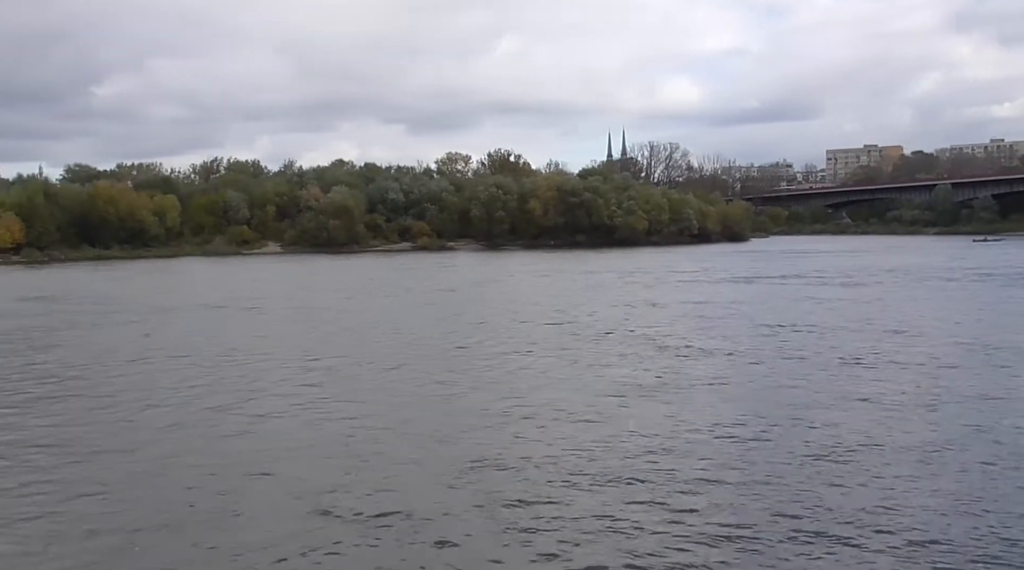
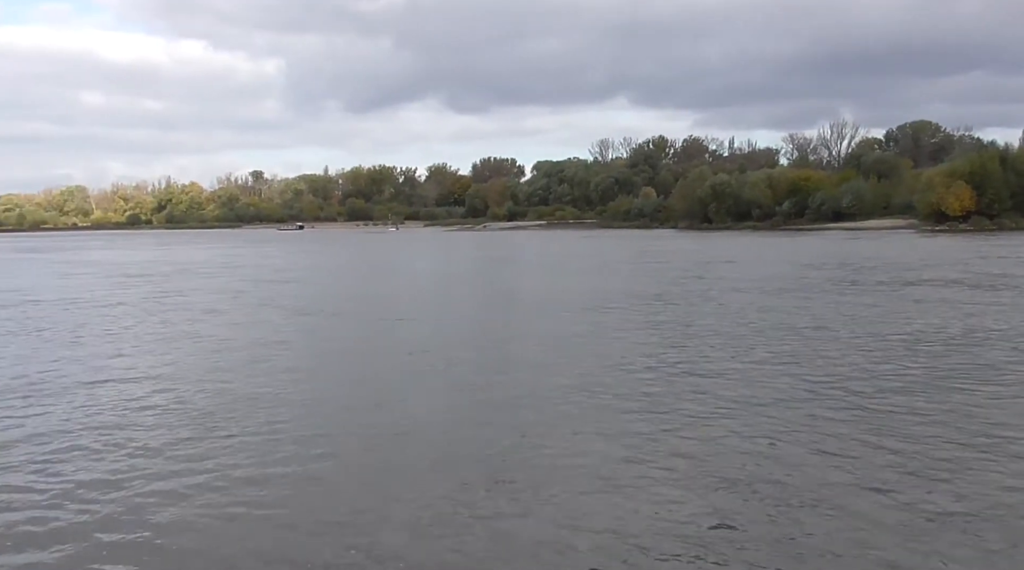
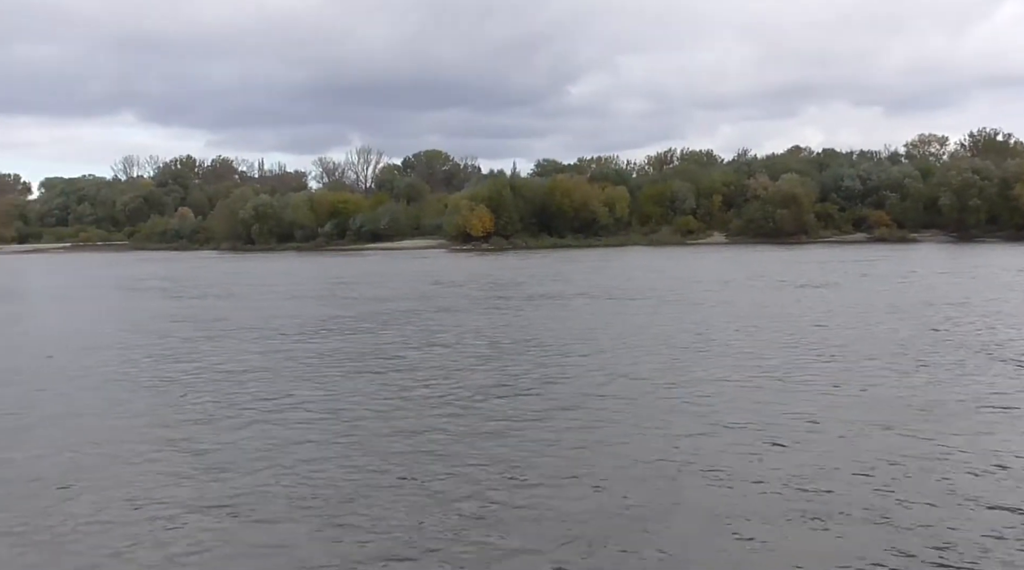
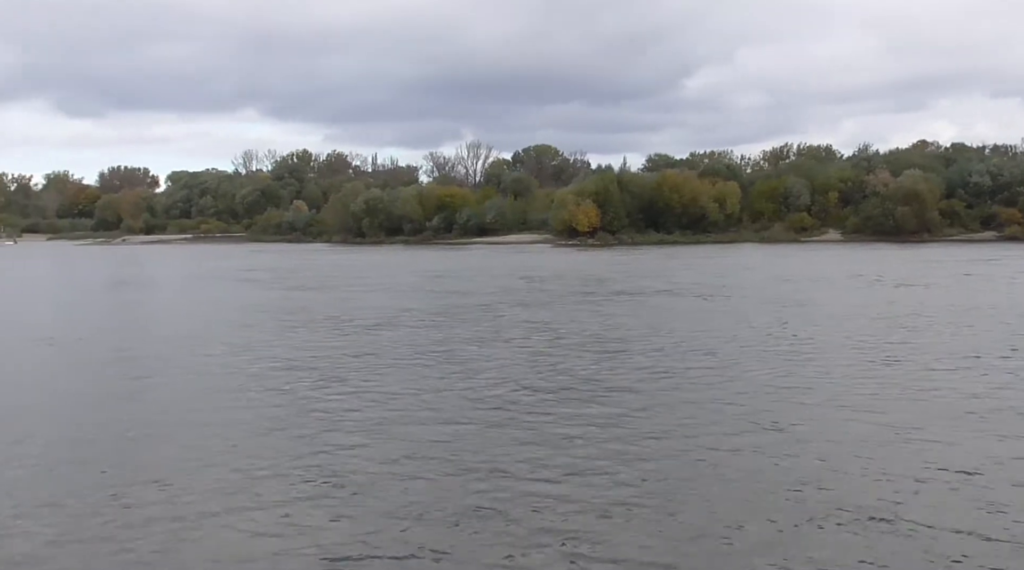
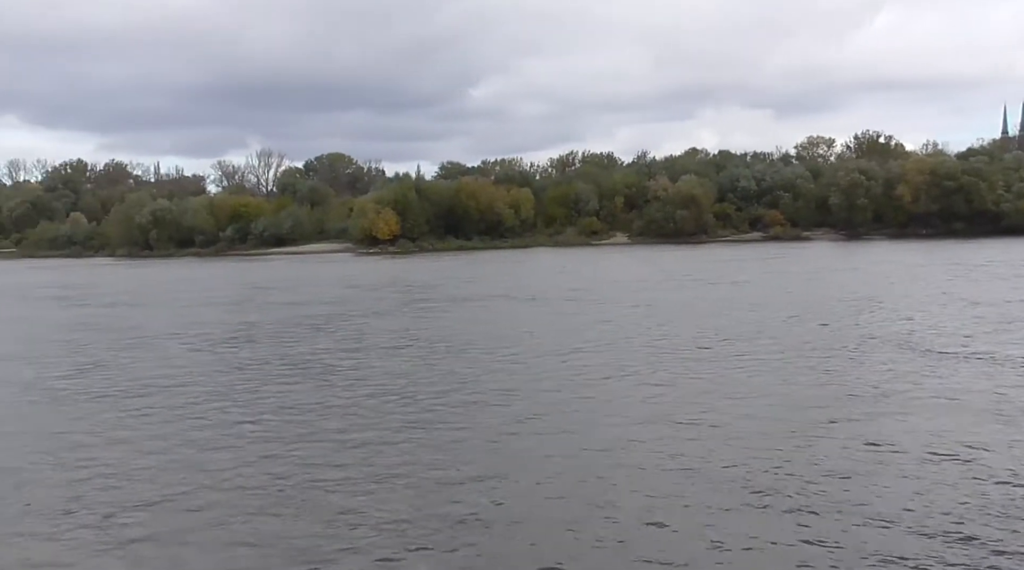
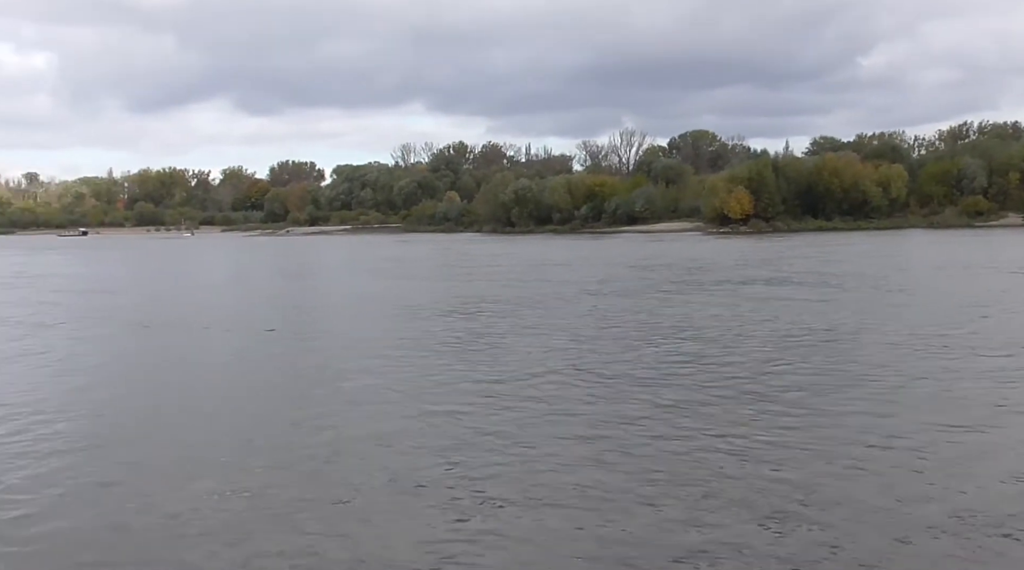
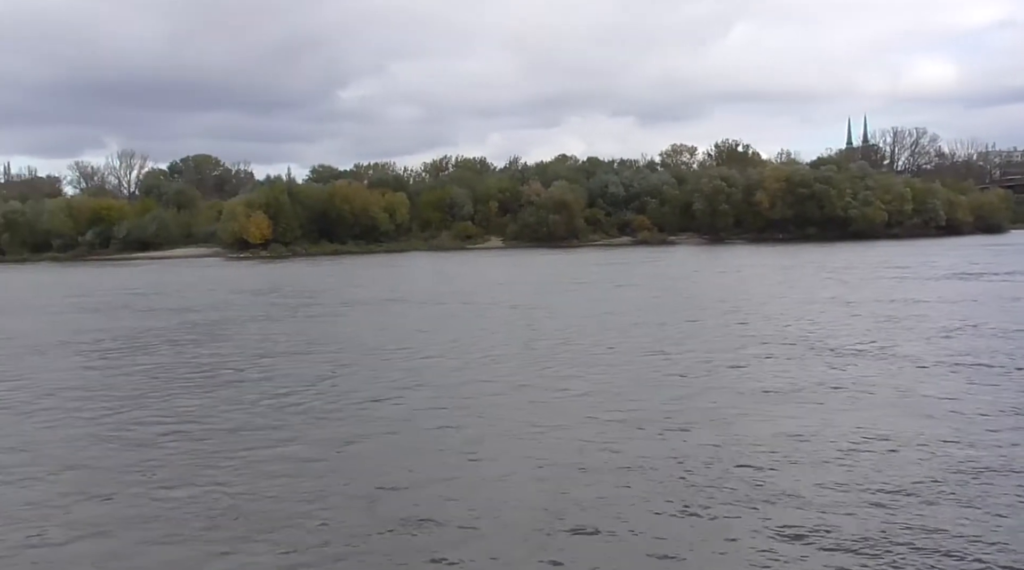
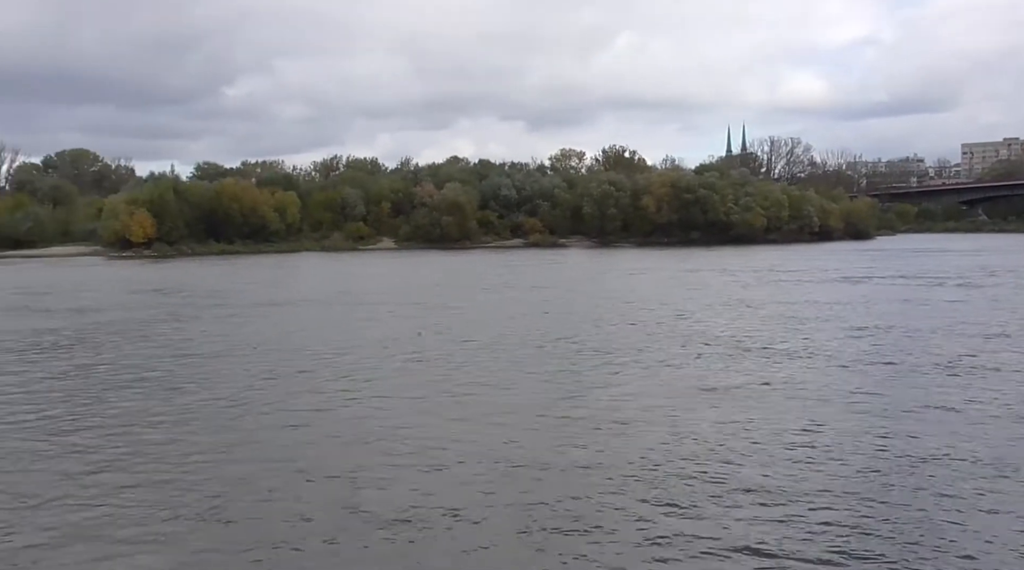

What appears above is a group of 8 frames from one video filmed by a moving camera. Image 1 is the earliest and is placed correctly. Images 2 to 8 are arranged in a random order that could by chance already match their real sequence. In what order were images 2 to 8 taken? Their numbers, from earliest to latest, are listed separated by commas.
8, 7, 5, 3, 4, 6, 2
